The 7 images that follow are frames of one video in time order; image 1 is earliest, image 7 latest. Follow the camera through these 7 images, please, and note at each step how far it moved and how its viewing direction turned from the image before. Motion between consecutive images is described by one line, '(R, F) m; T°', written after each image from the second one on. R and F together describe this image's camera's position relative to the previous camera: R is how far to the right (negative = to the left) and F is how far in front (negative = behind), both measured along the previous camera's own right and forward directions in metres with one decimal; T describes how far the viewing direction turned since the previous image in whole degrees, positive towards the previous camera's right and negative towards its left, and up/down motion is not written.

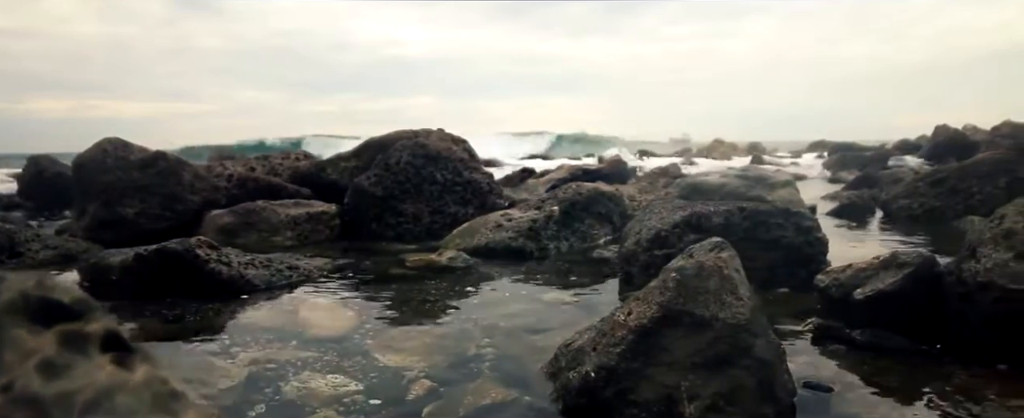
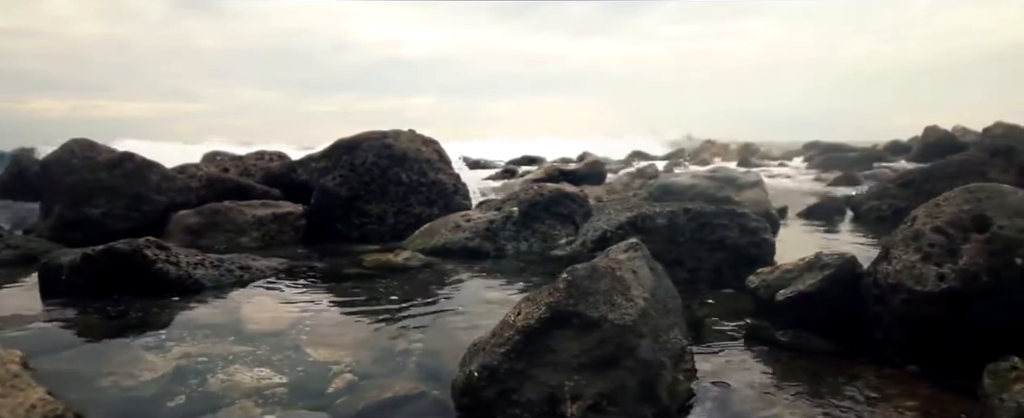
(+0.8, -0.1) m; 0°
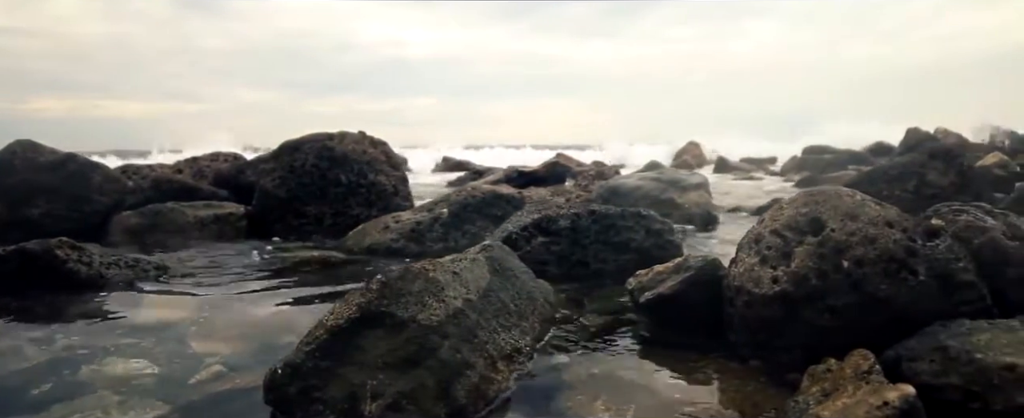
(+1.4, -0.1) m; -1°
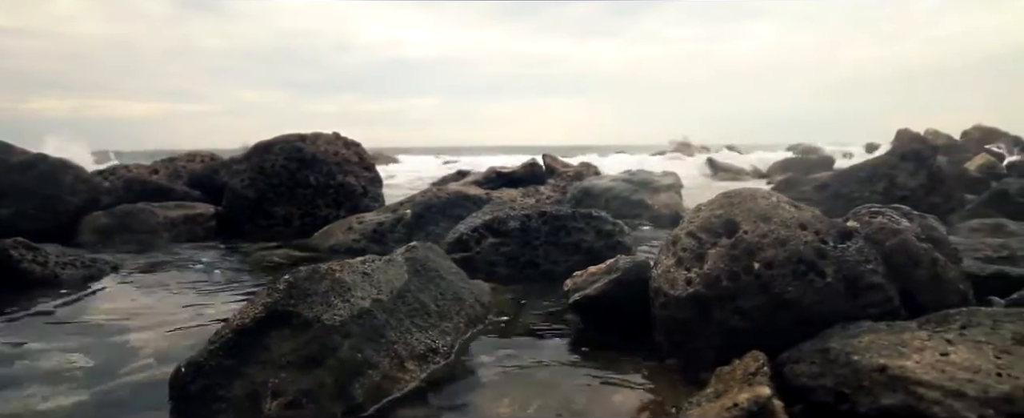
(+0.7, 0.0) m; 0°
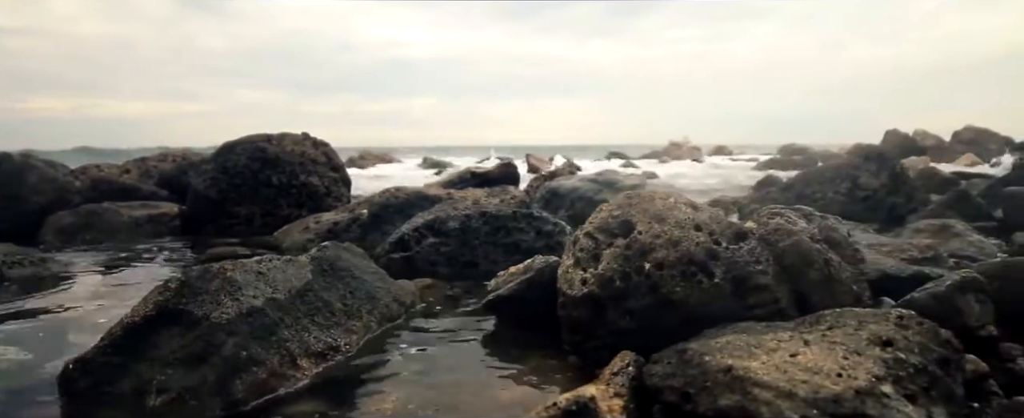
(+0.9, -0.1) m; 0°
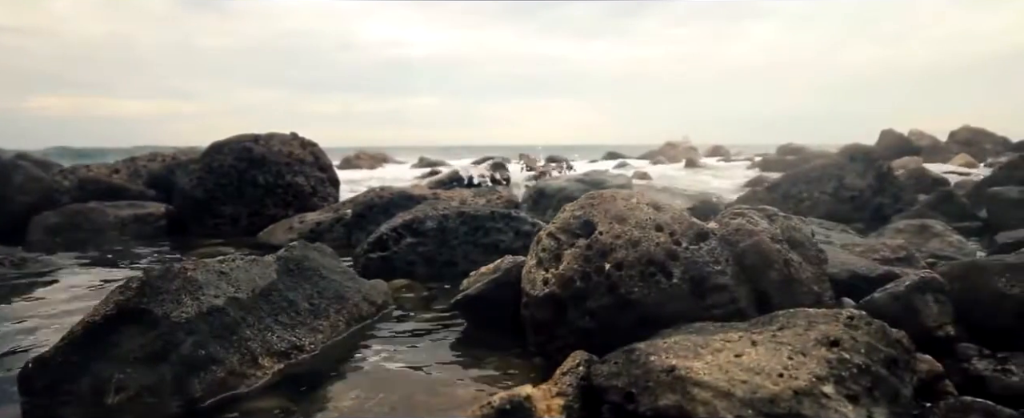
(+0.3, 0.0) m; 0°
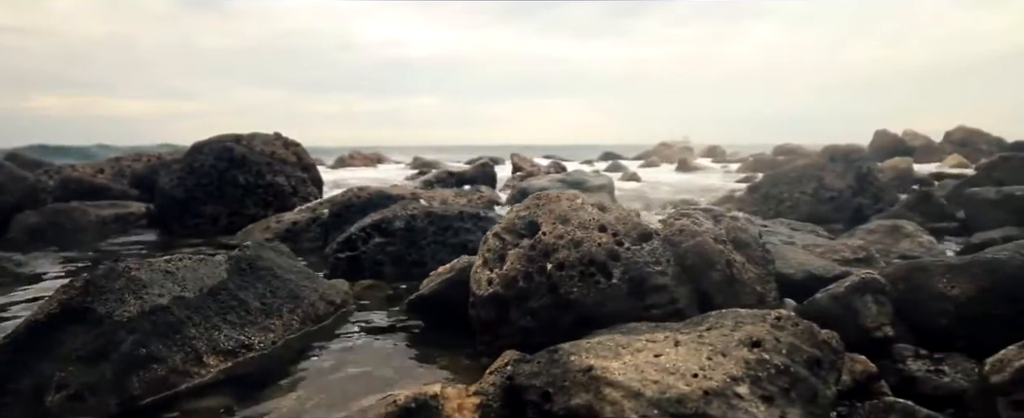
(+0.5, 0.0) m; 0°
